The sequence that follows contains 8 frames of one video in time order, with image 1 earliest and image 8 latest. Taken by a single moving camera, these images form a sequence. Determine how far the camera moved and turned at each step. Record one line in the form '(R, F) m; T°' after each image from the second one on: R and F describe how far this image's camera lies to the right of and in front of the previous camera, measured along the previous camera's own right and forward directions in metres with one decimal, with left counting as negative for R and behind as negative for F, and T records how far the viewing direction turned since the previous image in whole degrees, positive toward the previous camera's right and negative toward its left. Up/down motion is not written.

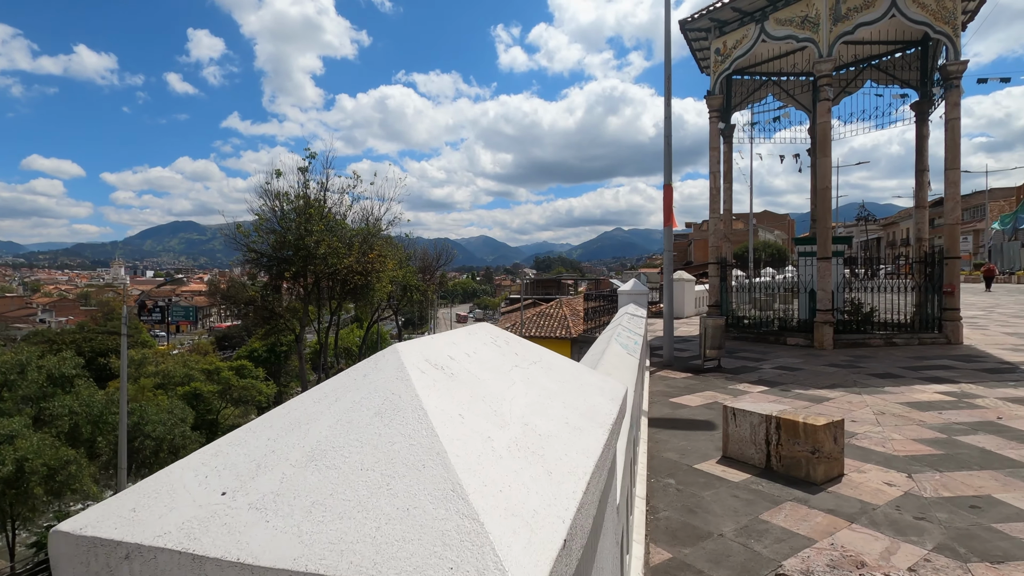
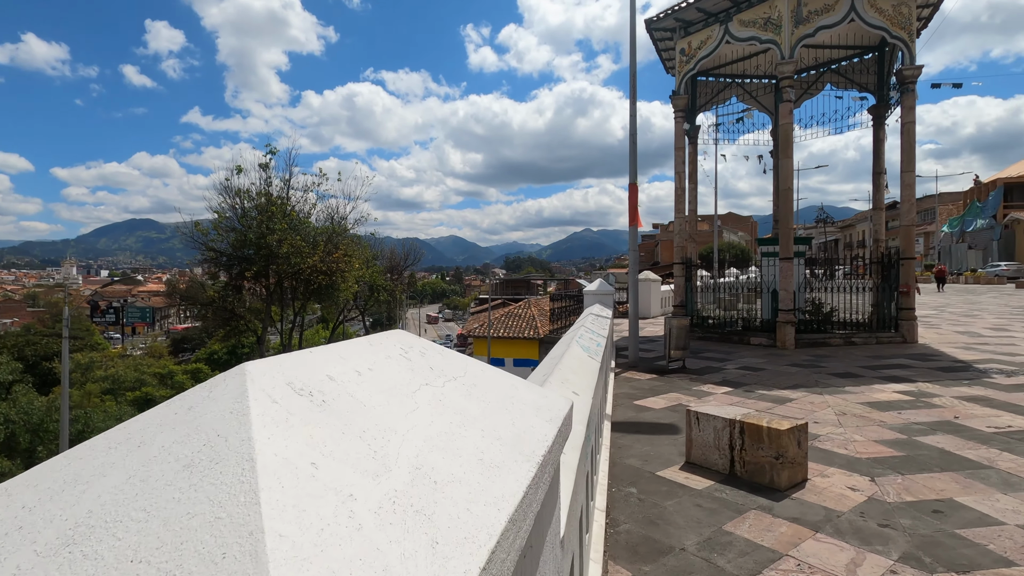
(+0.1, +0.3) m; +3°
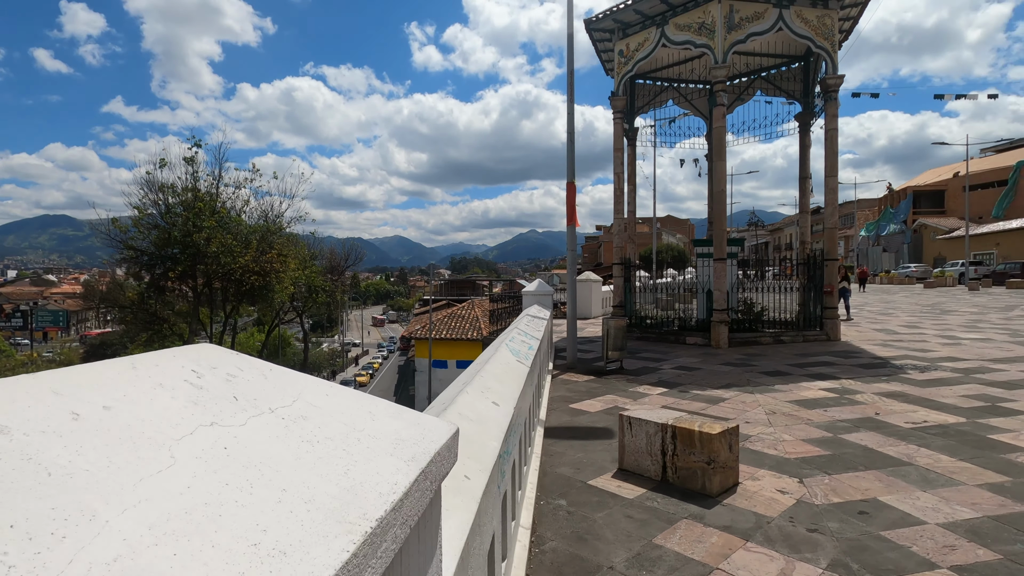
(+0.2, +0.3) m; +6°
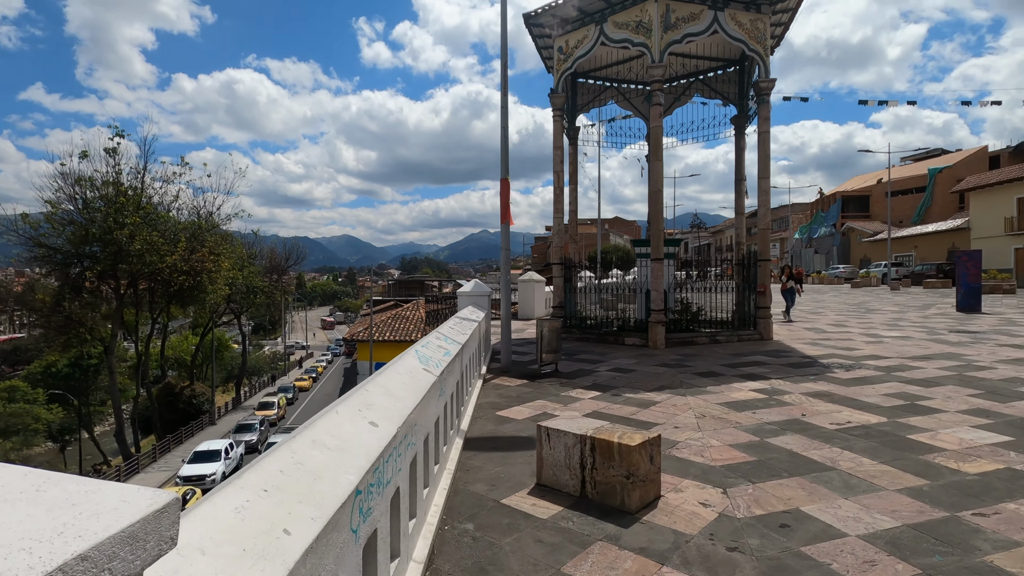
(+0.3, +0.4) m; +5°
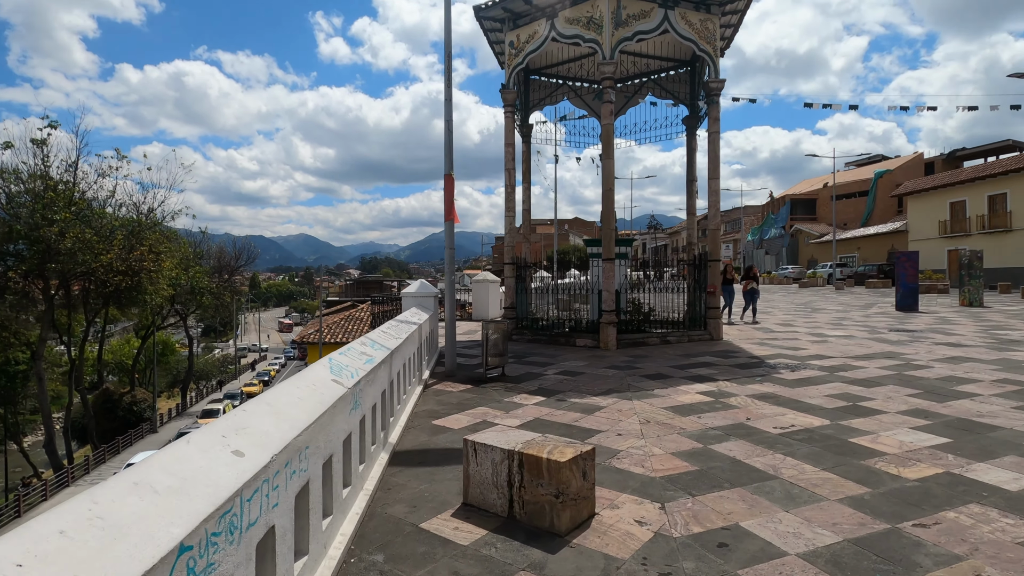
(+0.3, +0.4) m; +4°
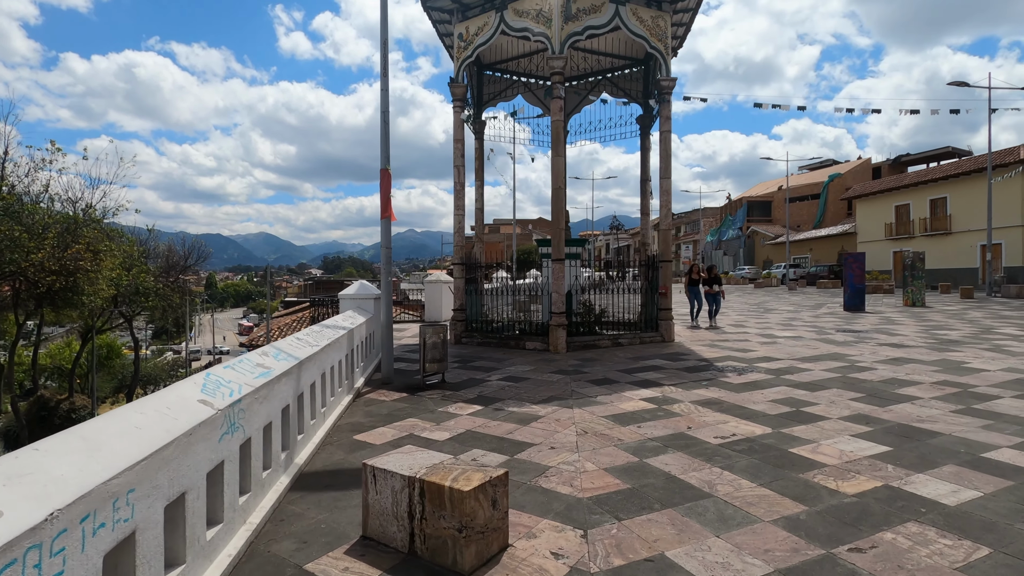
(+0.4, +0.4) m; +4°
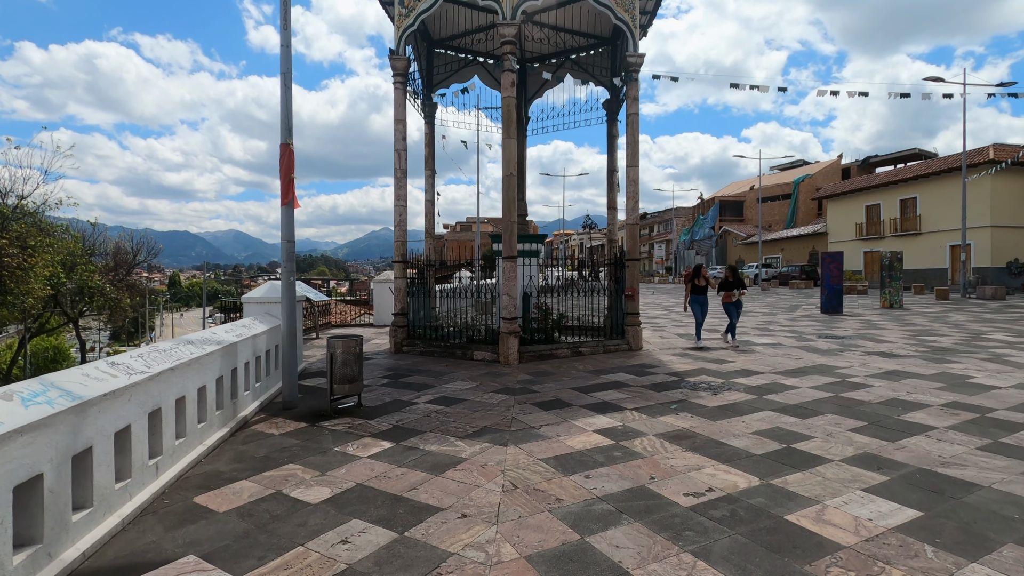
(+0.6, +1.5) m; +3°
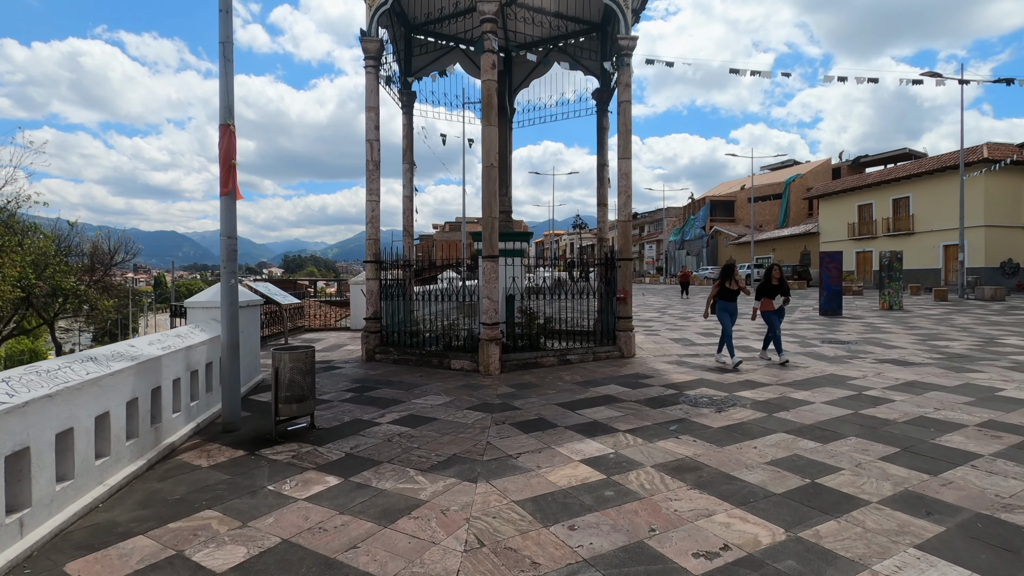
(+0.2, +0.9) m; +1°
